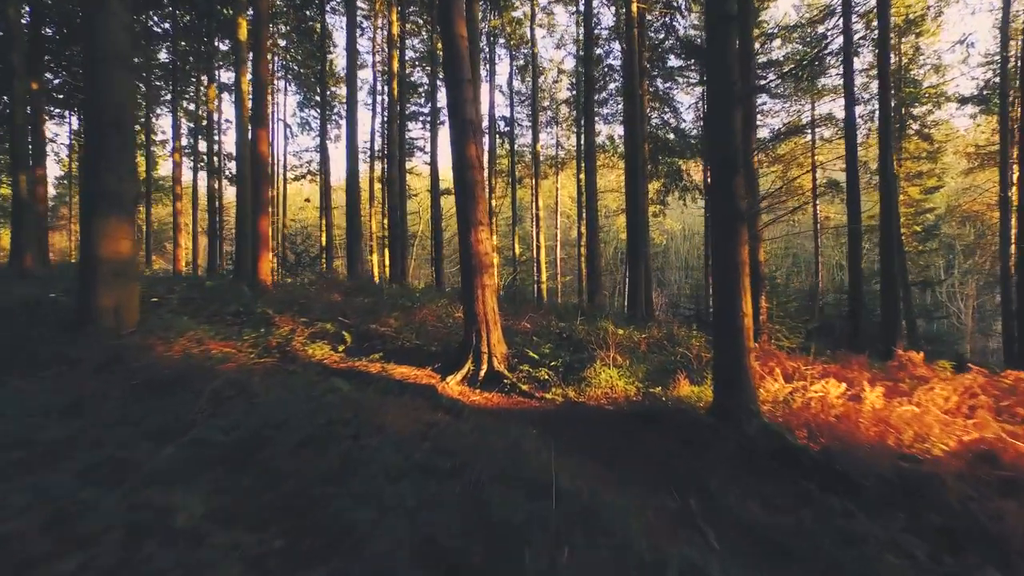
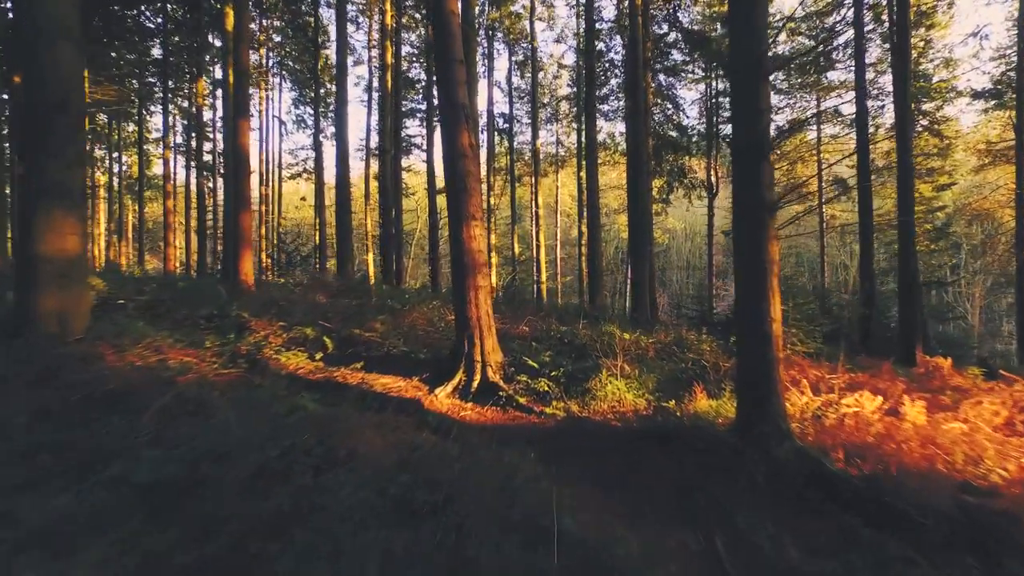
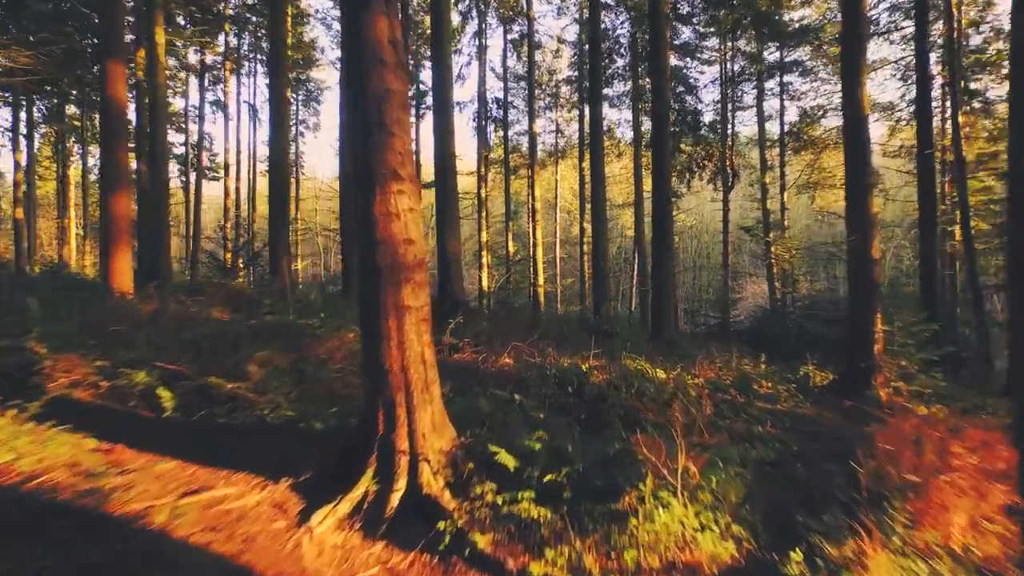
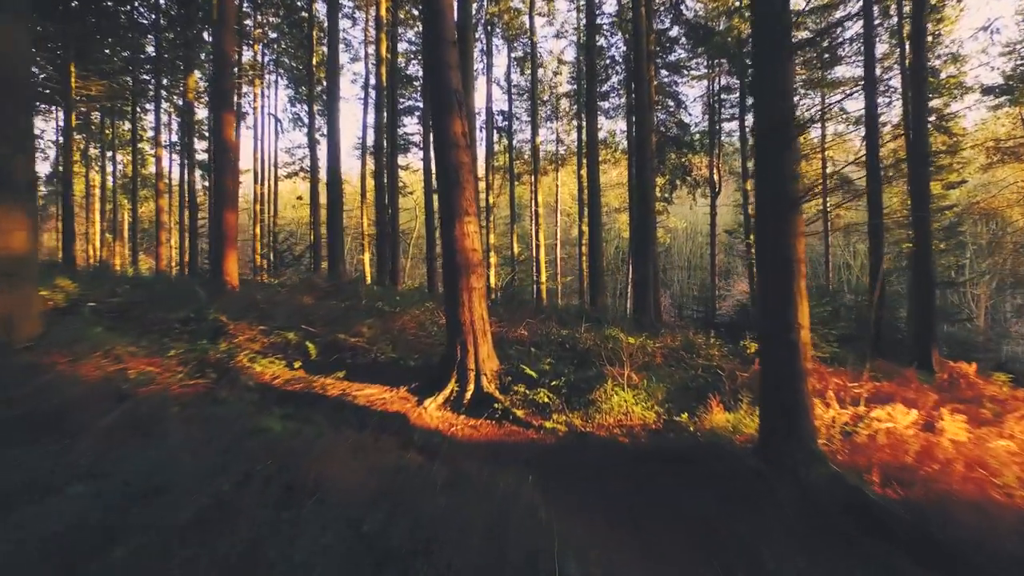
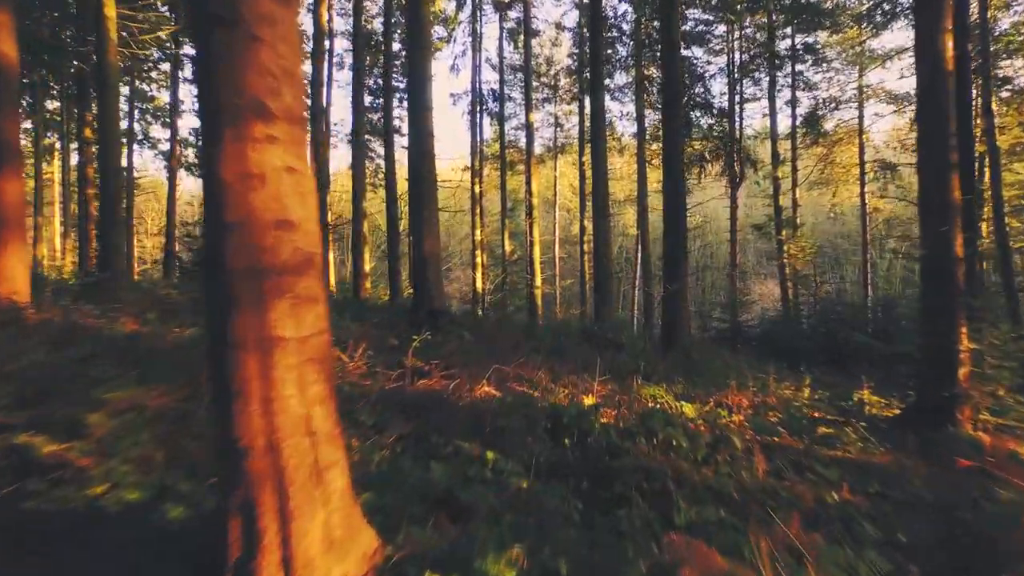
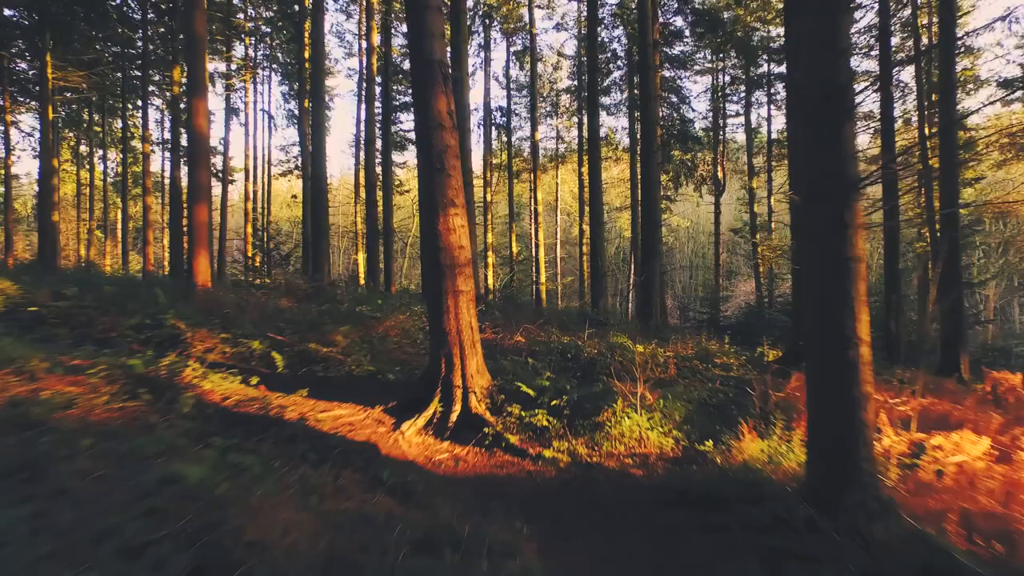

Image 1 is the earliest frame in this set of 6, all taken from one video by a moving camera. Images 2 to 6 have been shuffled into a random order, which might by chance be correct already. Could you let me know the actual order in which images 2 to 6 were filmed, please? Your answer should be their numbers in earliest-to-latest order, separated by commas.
2, 4, 6, 3, 5
